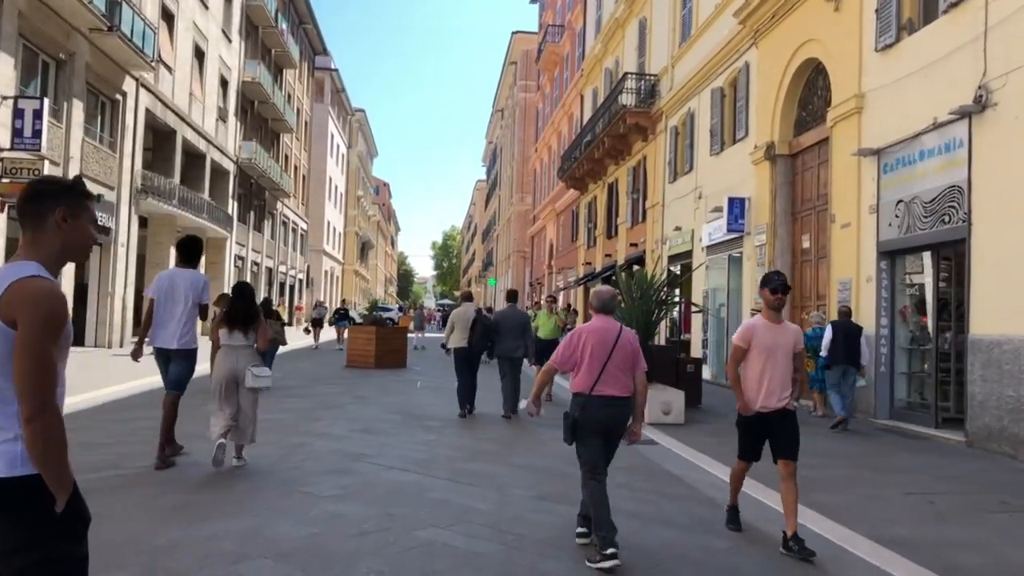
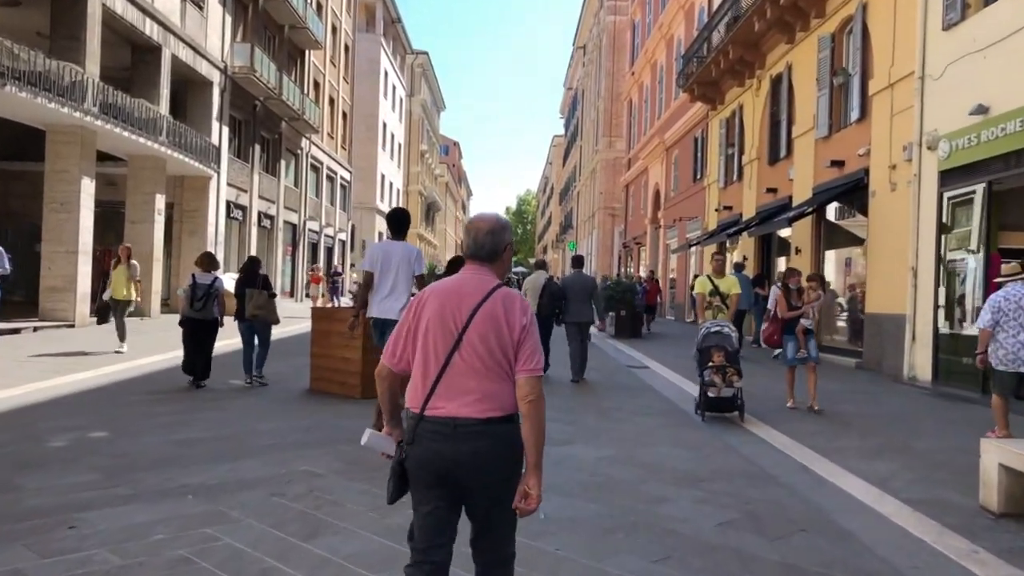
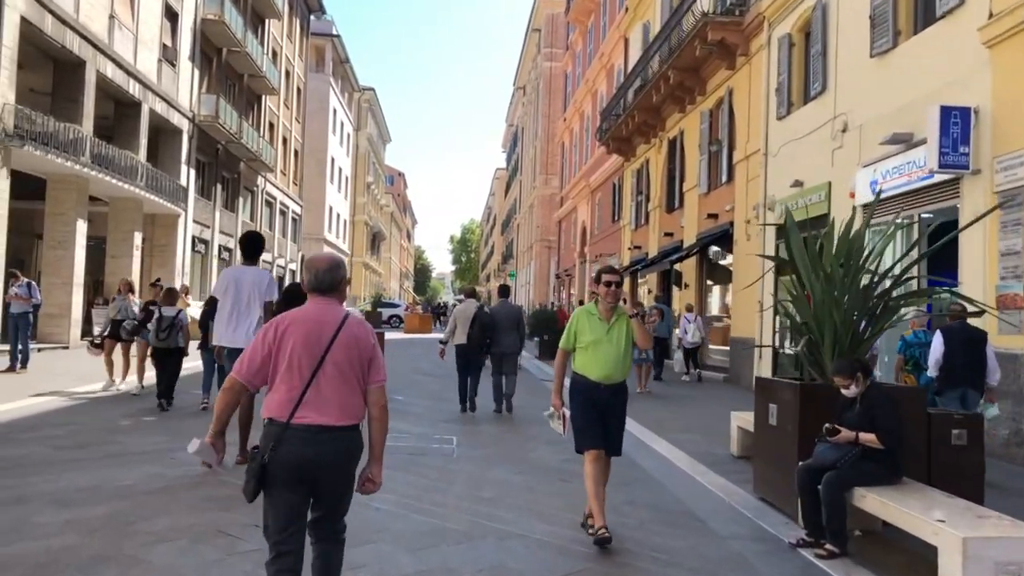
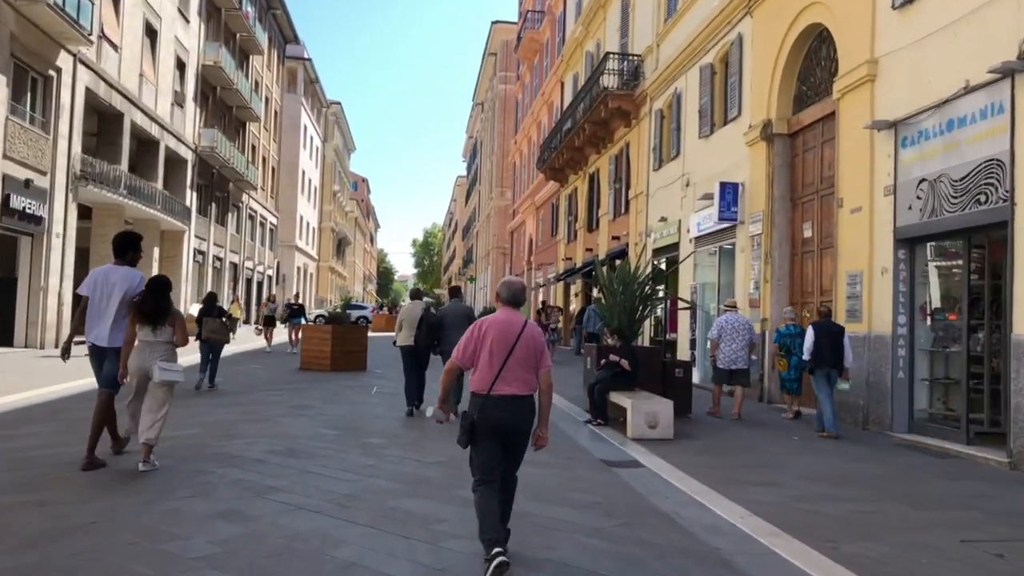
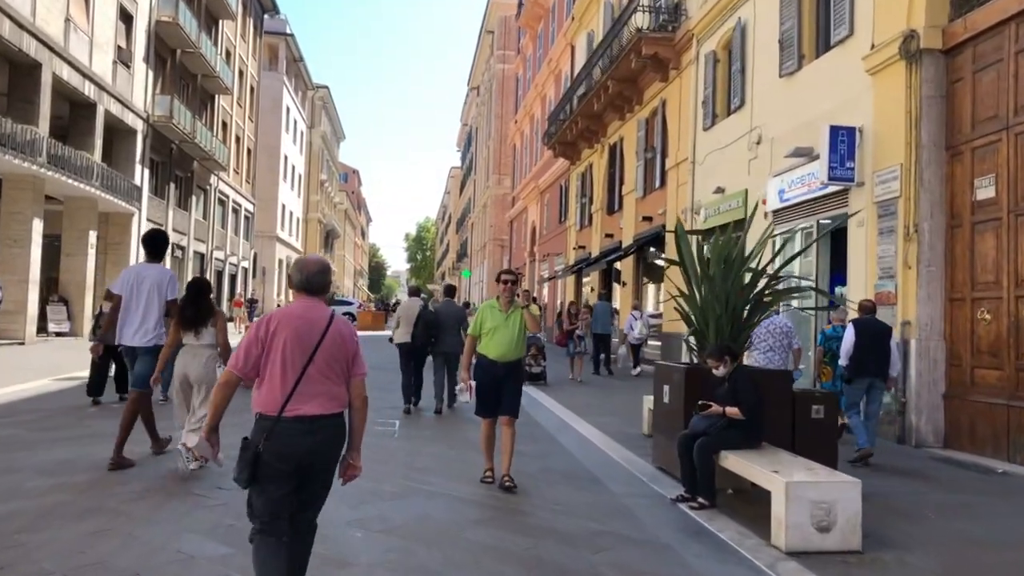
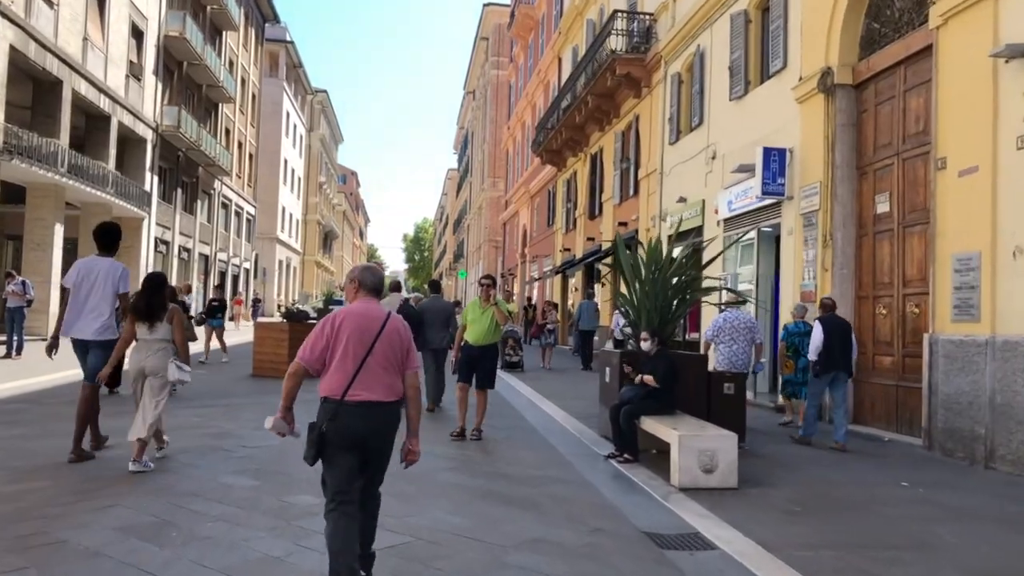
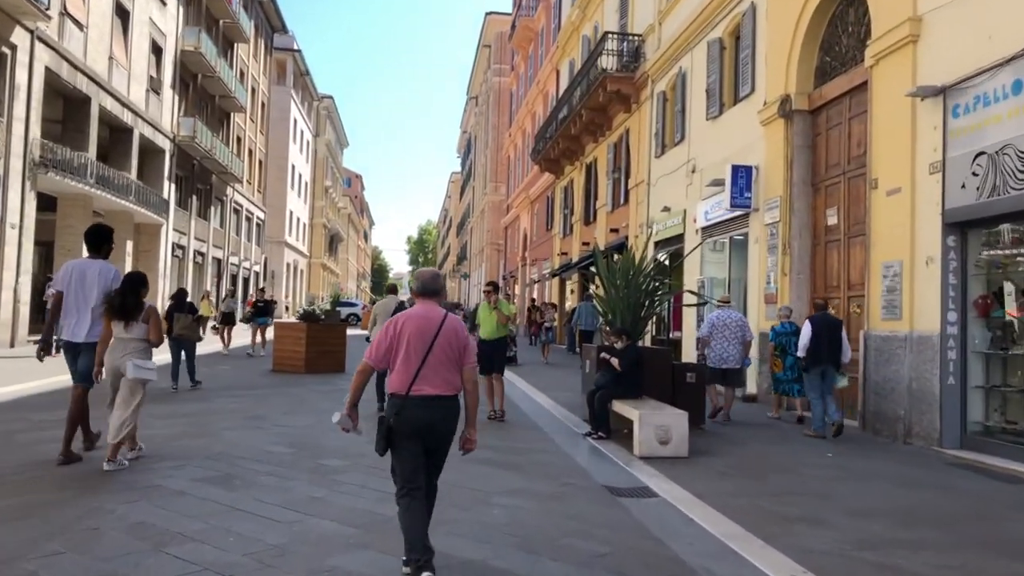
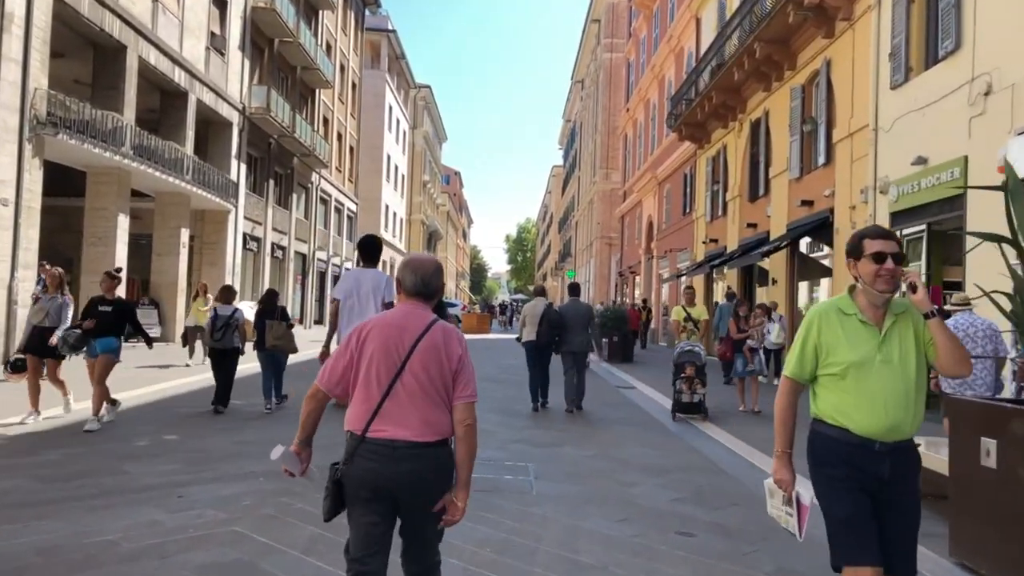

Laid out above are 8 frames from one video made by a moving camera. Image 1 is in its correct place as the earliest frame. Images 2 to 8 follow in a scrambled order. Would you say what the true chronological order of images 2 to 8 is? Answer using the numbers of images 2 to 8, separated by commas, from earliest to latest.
4, 7, 6, 5, 3, 8, 2
